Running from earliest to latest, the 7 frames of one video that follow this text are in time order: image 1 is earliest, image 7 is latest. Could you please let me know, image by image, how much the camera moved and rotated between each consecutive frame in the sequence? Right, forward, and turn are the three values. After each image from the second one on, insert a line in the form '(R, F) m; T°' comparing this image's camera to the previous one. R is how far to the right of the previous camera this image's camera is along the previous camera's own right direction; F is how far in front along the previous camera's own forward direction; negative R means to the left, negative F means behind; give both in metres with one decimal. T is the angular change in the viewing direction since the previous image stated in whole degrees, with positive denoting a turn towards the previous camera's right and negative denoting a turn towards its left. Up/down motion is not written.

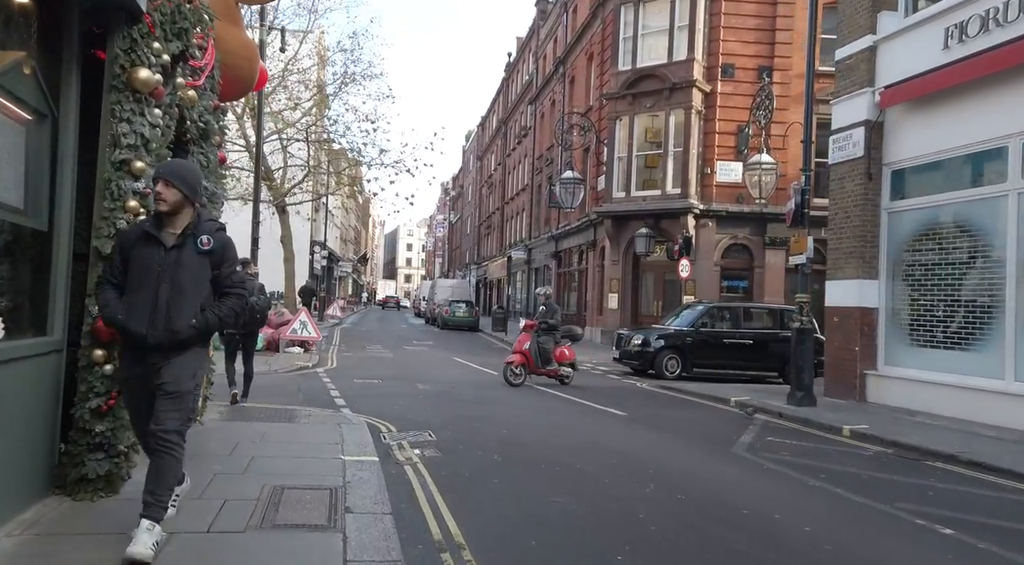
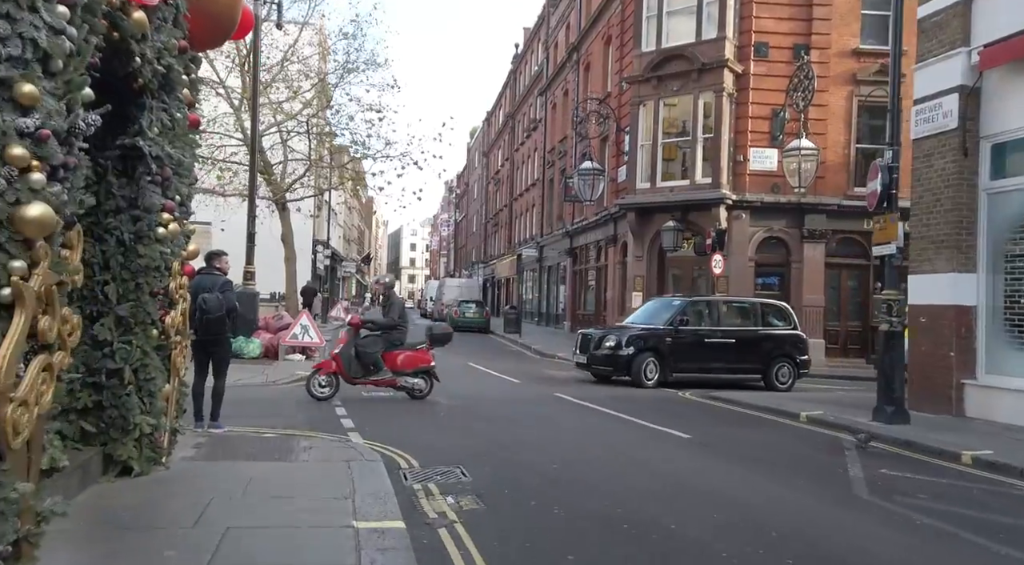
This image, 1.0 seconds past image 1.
(-0.5, +1.8) m; 0°
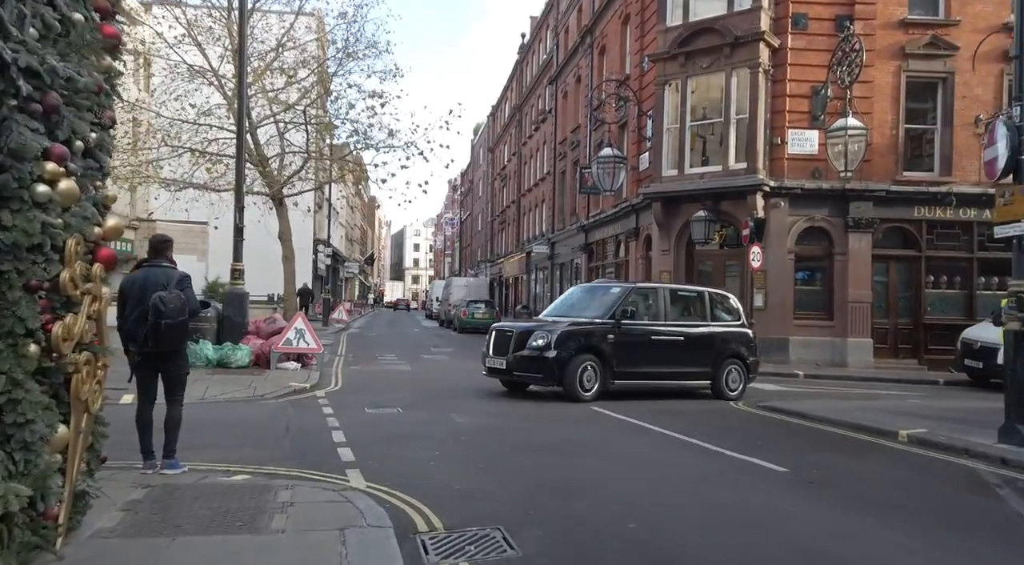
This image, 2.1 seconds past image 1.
(-0.4, +1.9) m; 0°
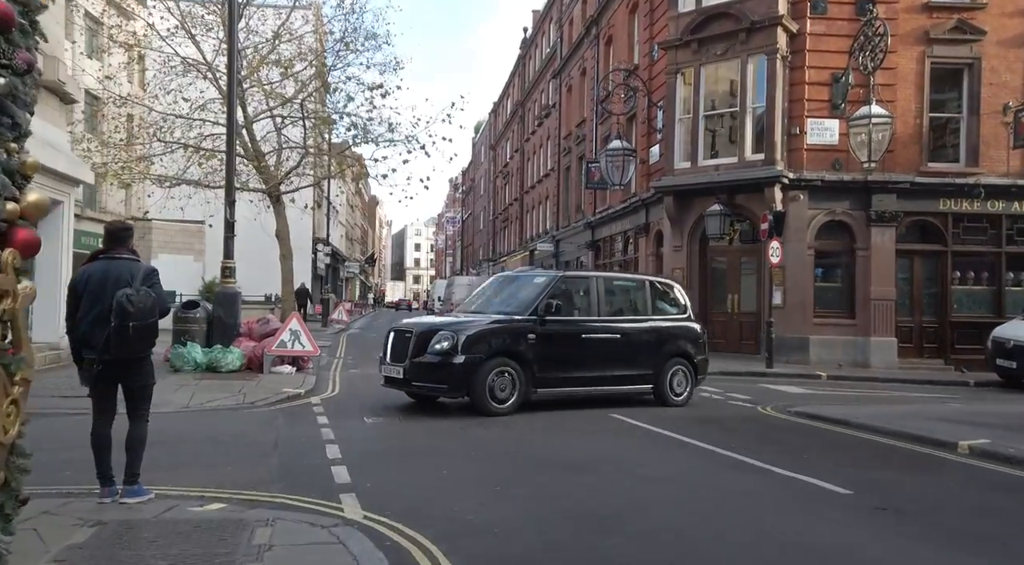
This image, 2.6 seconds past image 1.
(-0.2, +0.9) m; 0°
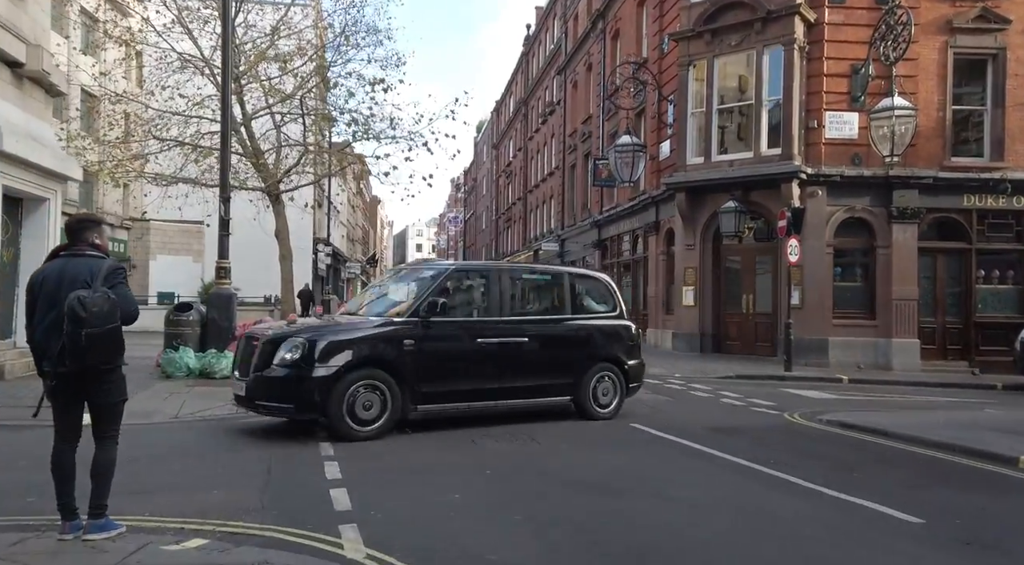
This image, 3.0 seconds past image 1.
(-0.2, +0.7) m; 0°
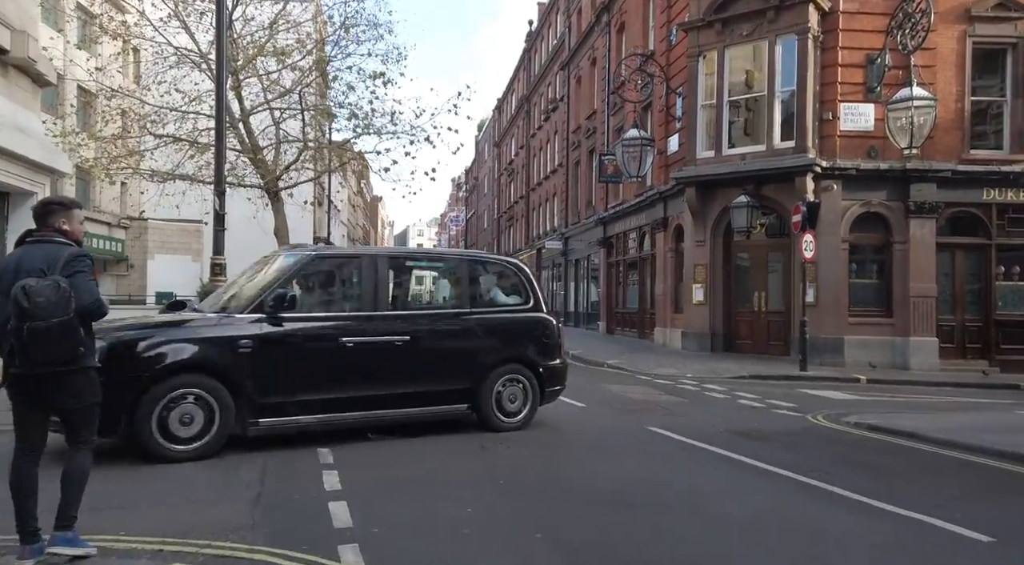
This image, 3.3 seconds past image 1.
(-0.1, +0.6) m; 0°
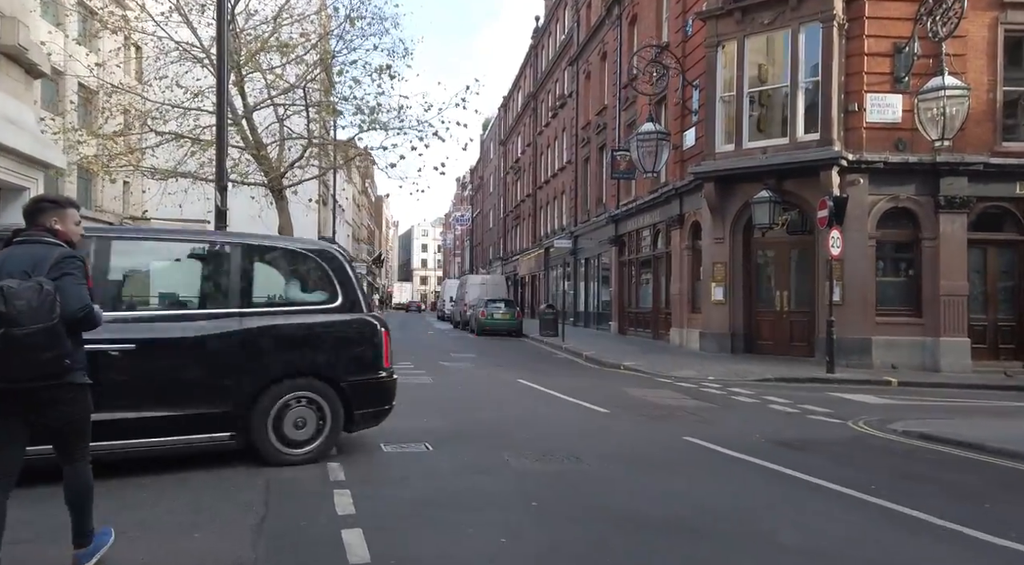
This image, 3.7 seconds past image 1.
(-0.2, +0.7) m; 0°
